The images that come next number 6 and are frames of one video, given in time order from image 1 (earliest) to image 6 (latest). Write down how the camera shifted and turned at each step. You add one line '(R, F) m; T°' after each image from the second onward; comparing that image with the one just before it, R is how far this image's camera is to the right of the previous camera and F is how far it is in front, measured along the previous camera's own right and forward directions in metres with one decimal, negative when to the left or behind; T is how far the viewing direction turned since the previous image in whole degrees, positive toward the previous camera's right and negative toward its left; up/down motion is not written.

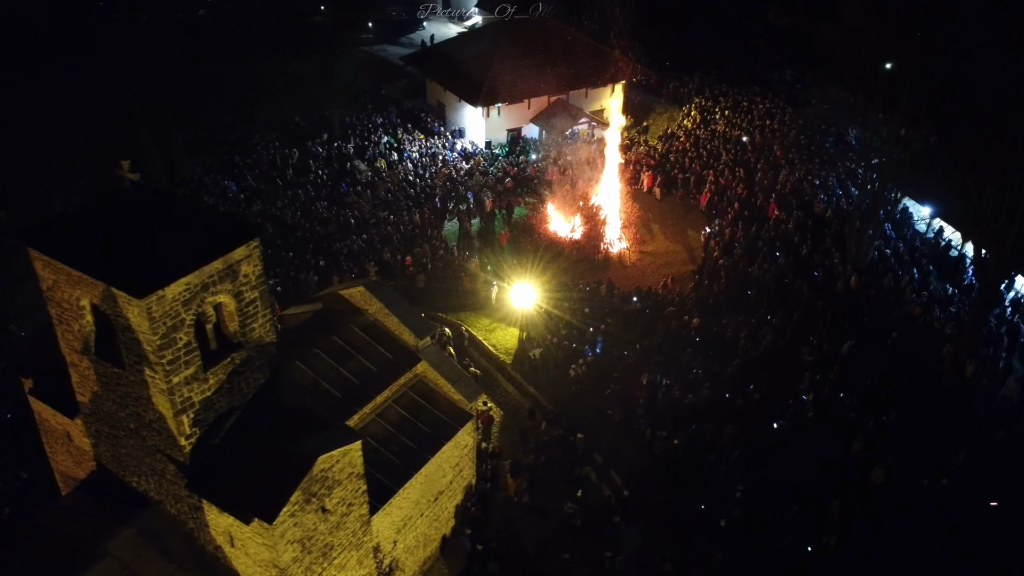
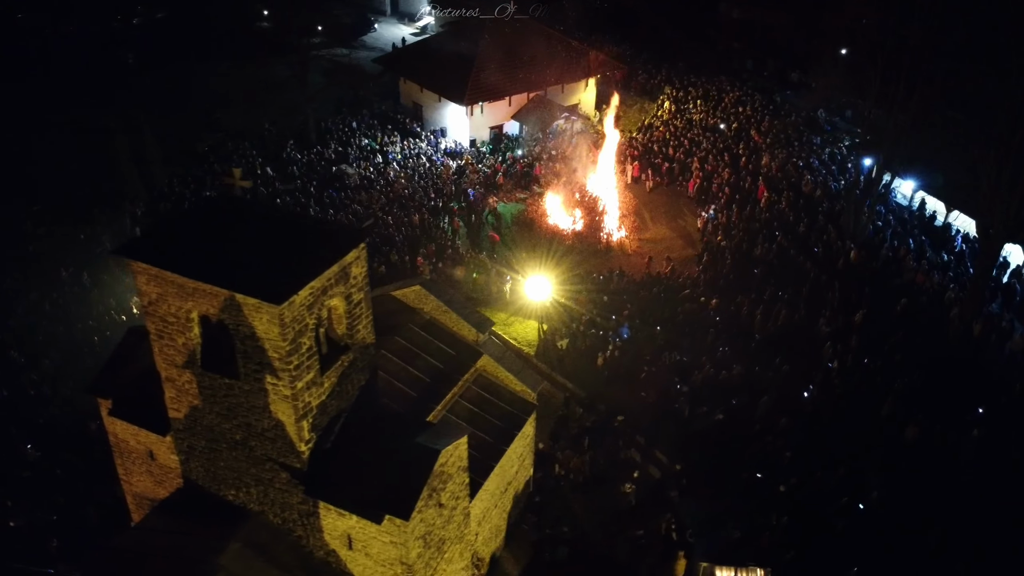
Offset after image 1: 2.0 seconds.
(-1.8, -0.1) m; +5°
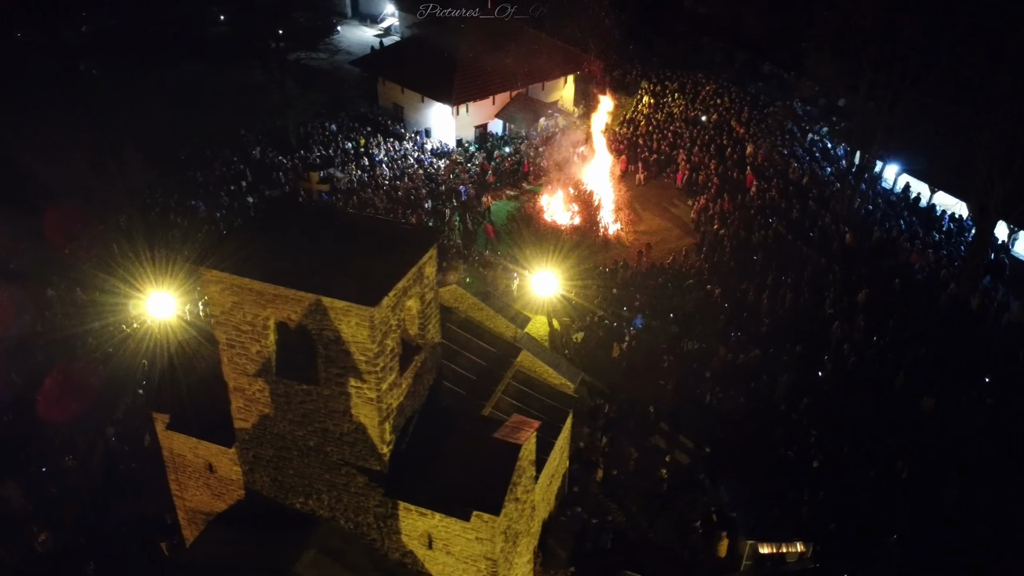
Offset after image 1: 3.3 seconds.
(-1.2, -0.1) m; +4°
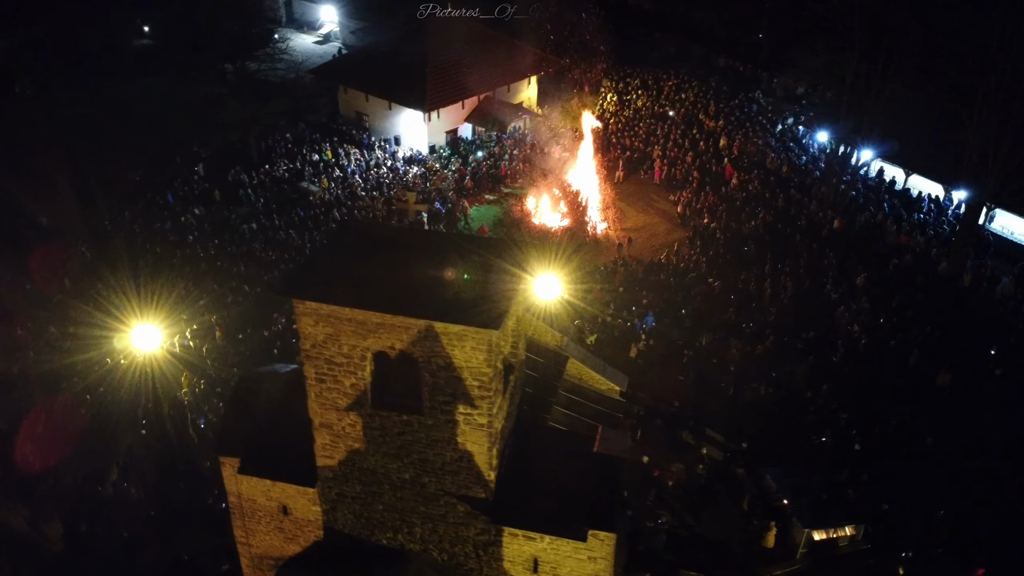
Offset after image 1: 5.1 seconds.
(-1.7, +0.3) m; +5°
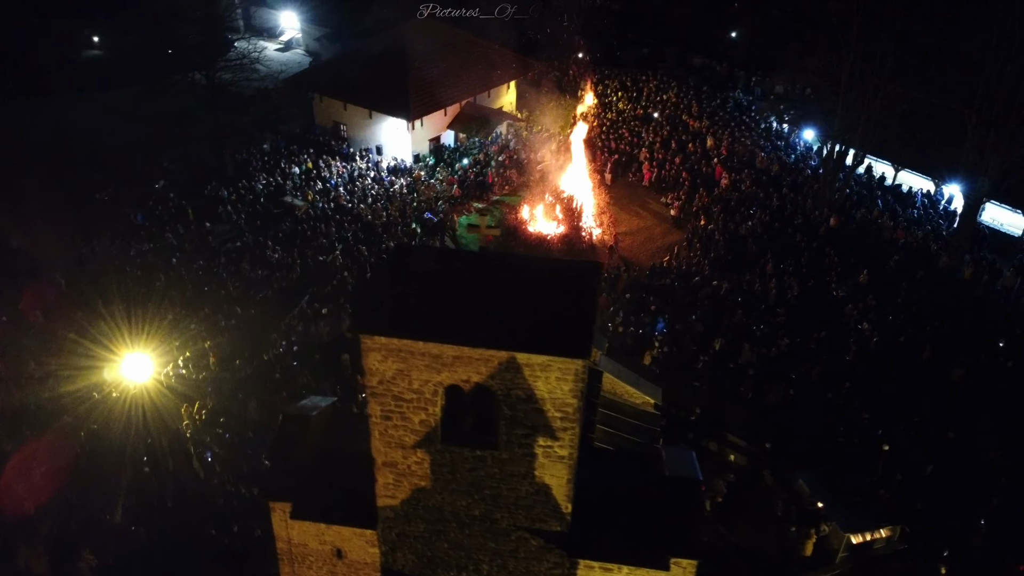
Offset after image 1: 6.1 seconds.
(-1.0, +0.3) m; +3°
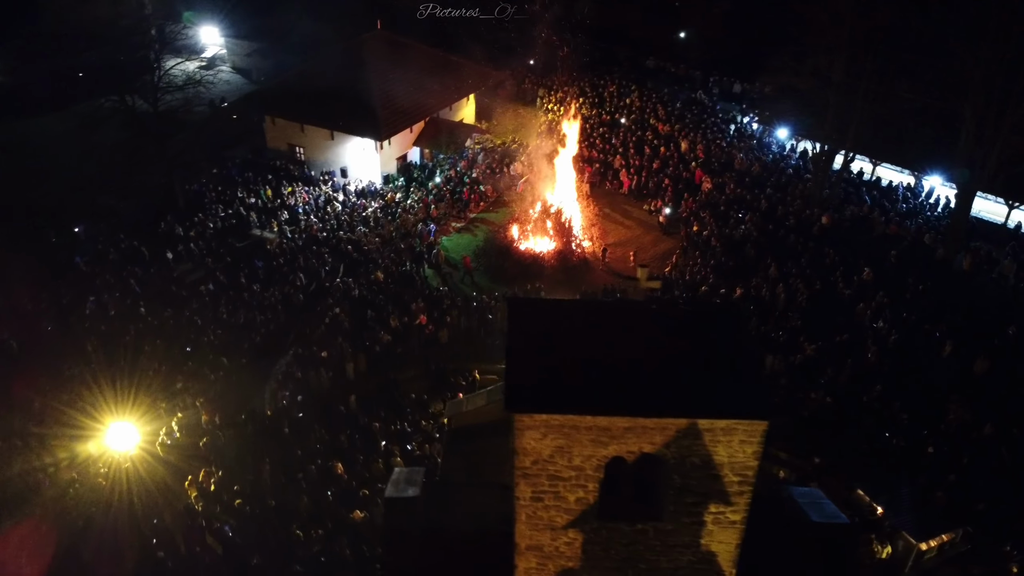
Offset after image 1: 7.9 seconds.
(-1.9, +0.7) m; +6°
